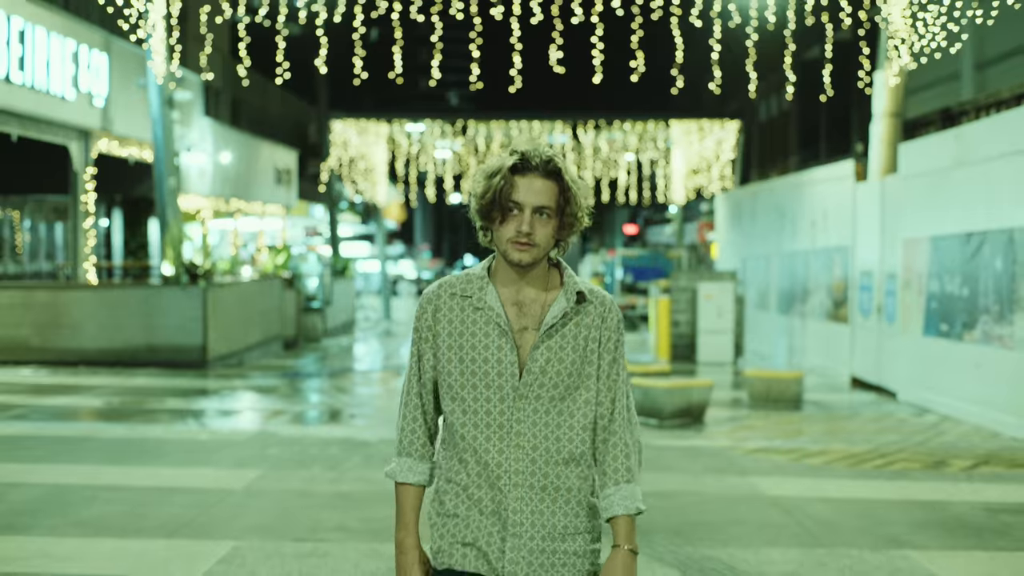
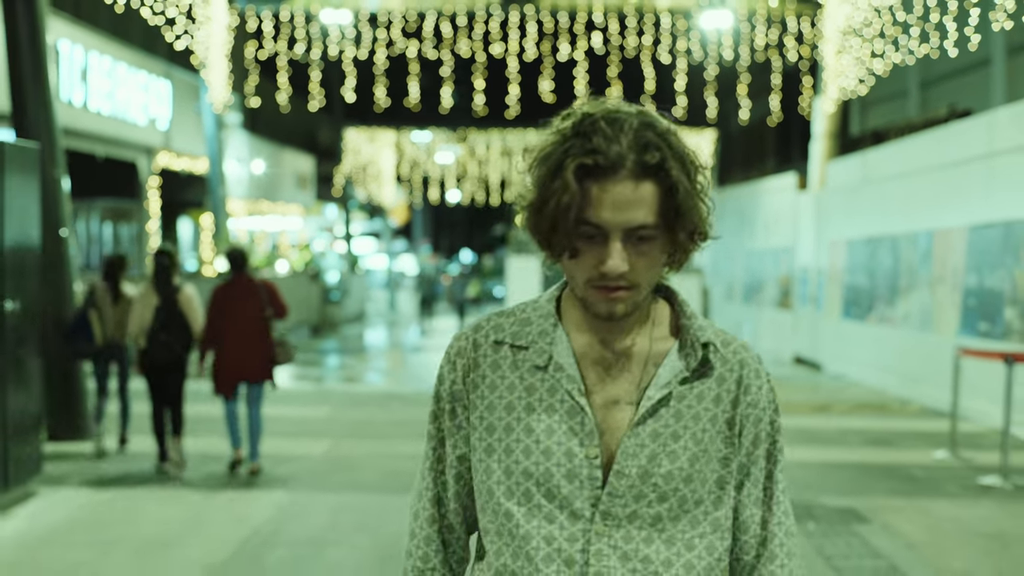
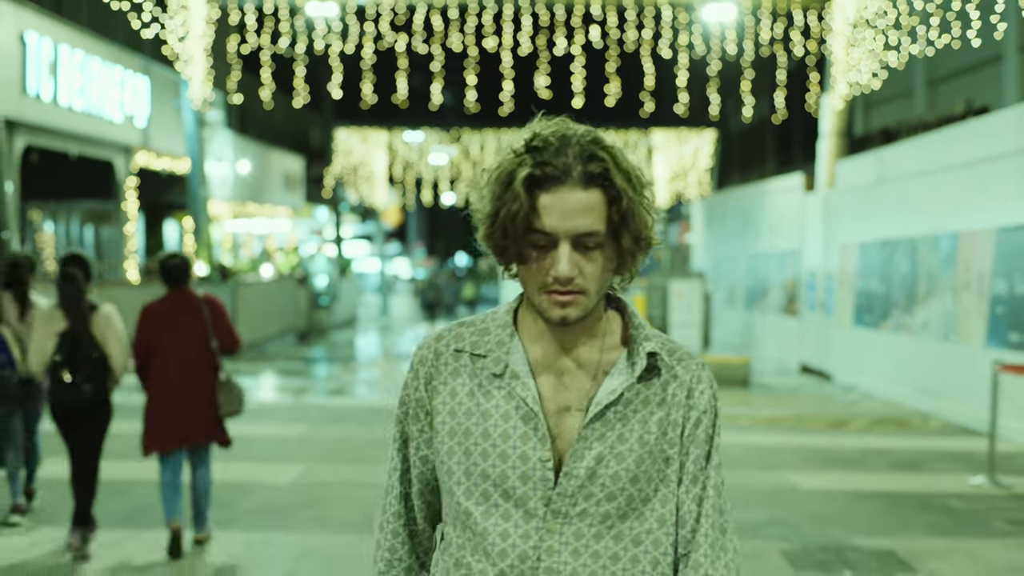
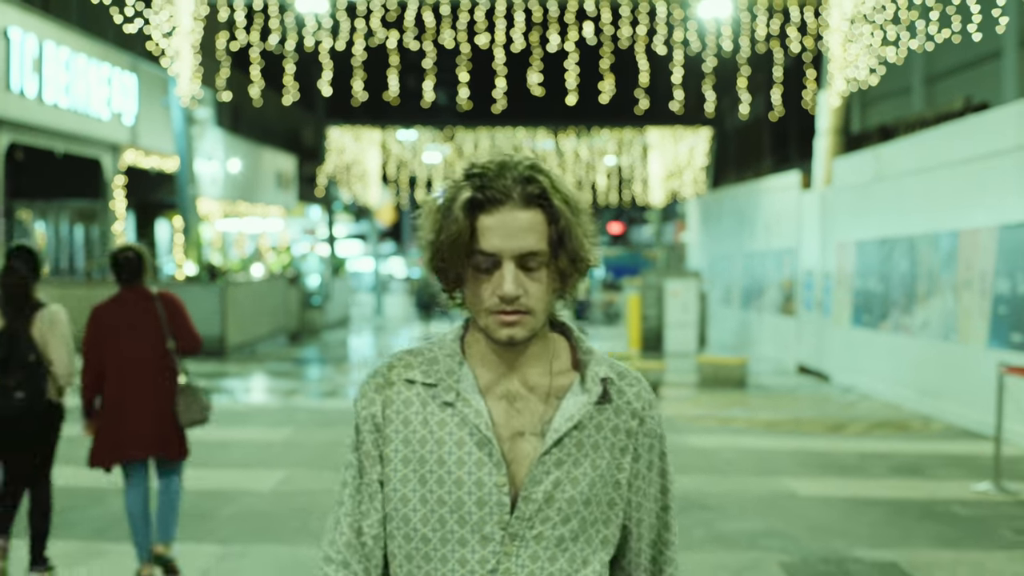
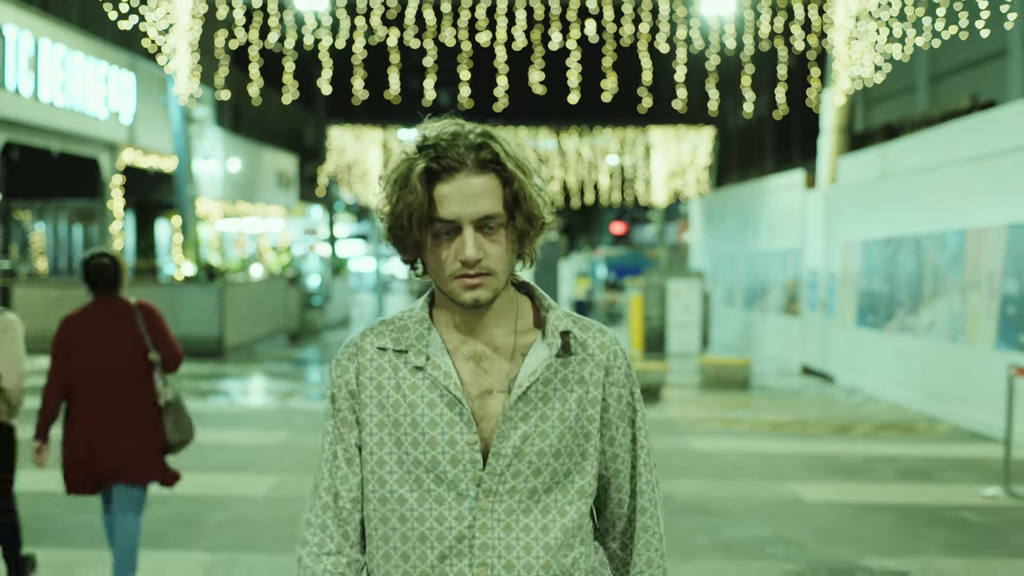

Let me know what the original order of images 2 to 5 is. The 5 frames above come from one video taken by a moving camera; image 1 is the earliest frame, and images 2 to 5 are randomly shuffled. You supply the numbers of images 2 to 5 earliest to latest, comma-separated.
5, 4, 3, 2
